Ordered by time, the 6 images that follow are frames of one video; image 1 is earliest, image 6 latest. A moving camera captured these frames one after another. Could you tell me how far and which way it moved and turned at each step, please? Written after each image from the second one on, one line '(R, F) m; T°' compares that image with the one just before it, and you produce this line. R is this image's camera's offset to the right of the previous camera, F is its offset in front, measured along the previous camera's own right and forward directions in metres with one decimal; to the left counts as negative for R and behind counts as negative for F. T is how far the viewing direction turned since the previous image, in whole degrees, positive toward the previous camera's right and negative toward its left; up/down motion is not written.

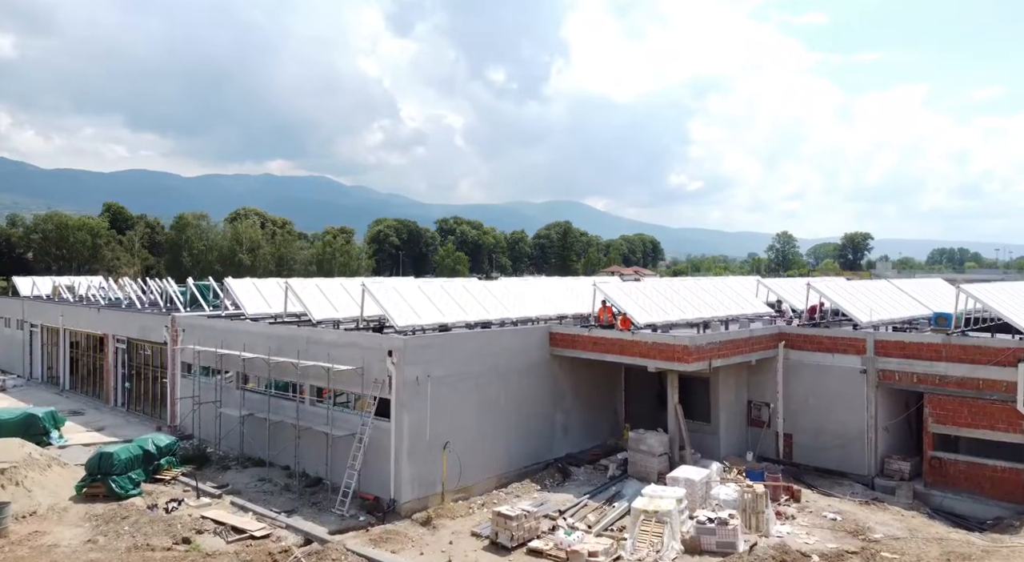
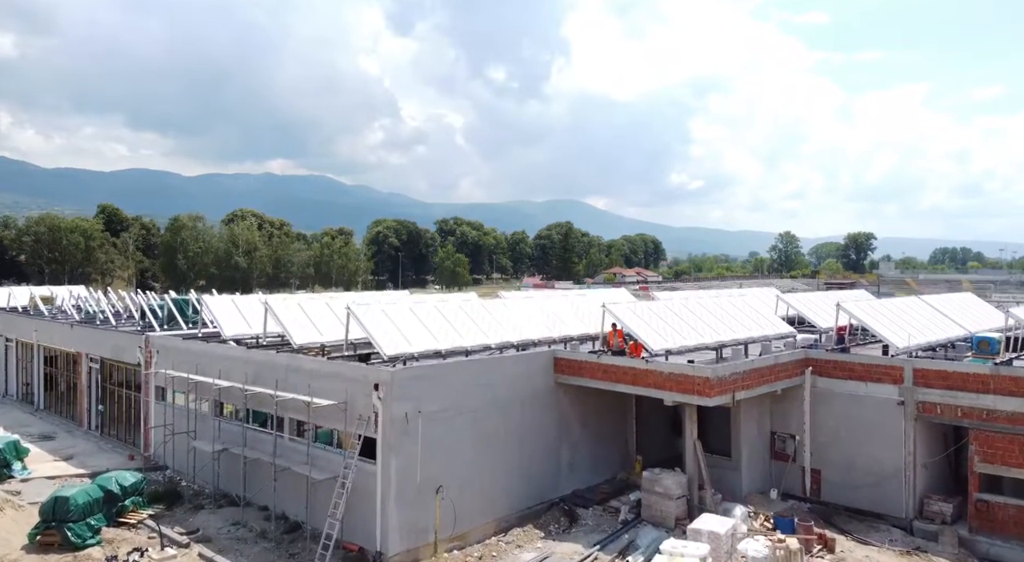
(0.0, +1.9) m; 0°
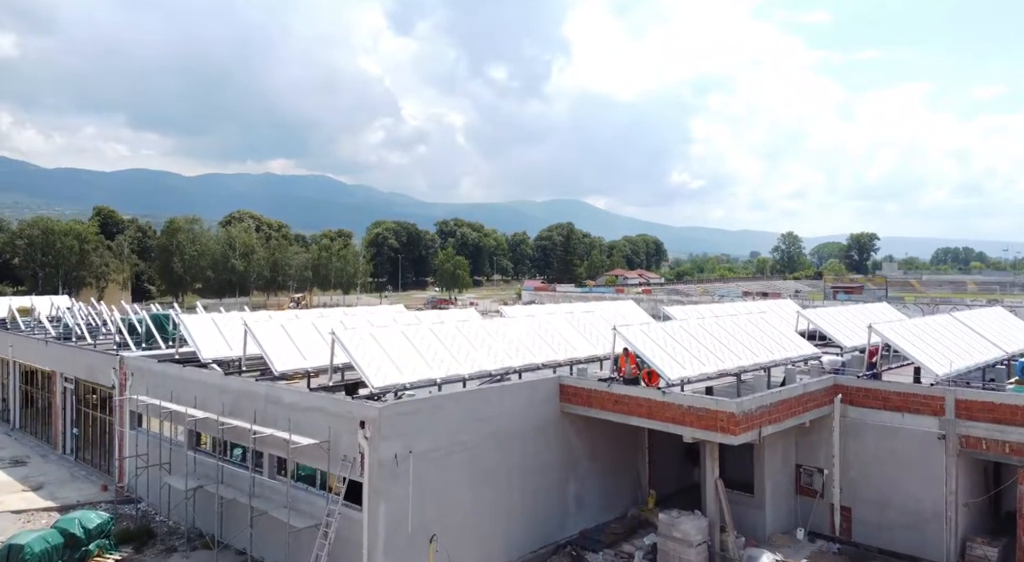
(0.0, +1.6) m; 0°
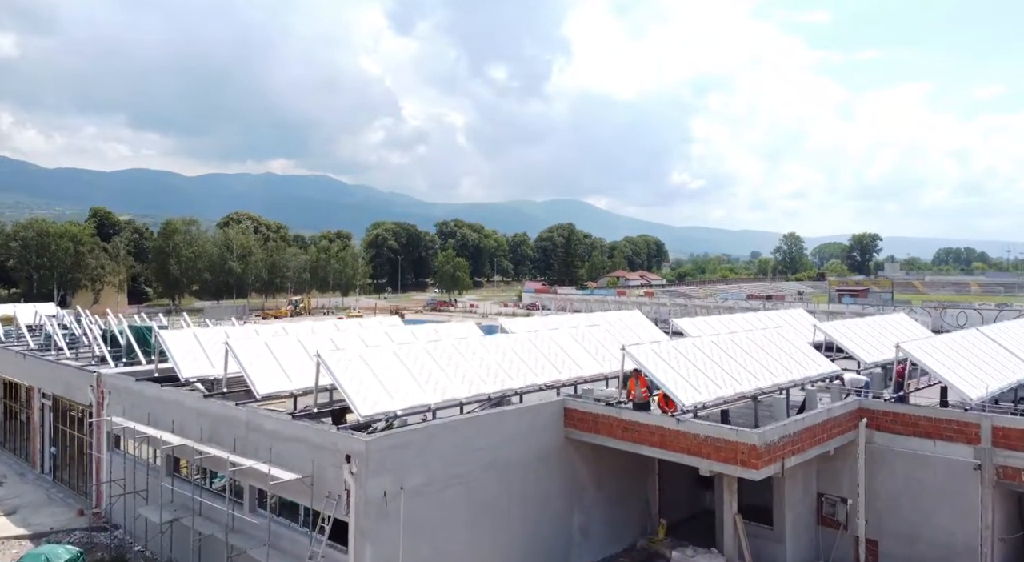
(0.0, +1.2) m; 0°
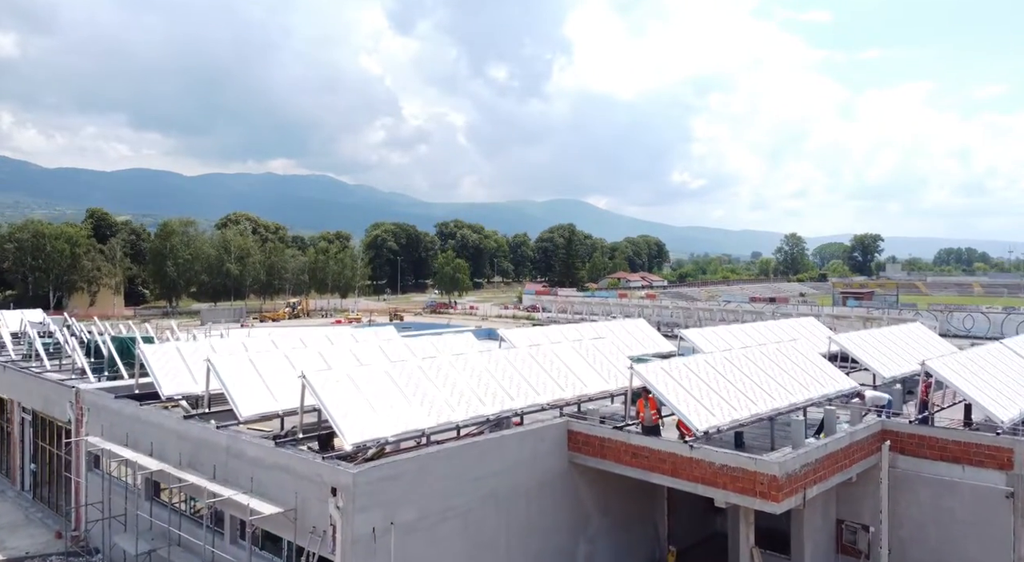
(0.0, +1.0) m; 0°
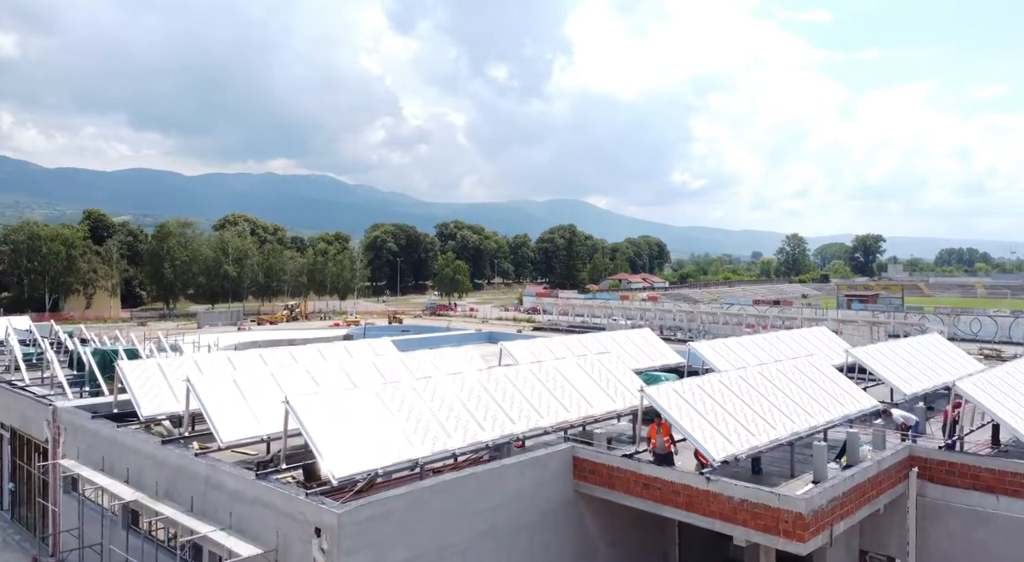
(0.0, +1.0) m; 0°
